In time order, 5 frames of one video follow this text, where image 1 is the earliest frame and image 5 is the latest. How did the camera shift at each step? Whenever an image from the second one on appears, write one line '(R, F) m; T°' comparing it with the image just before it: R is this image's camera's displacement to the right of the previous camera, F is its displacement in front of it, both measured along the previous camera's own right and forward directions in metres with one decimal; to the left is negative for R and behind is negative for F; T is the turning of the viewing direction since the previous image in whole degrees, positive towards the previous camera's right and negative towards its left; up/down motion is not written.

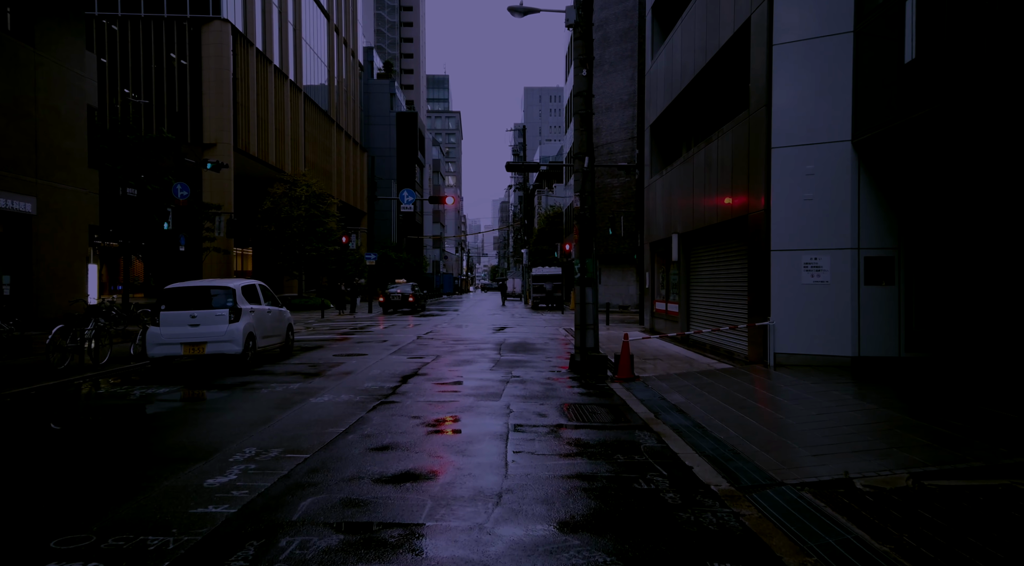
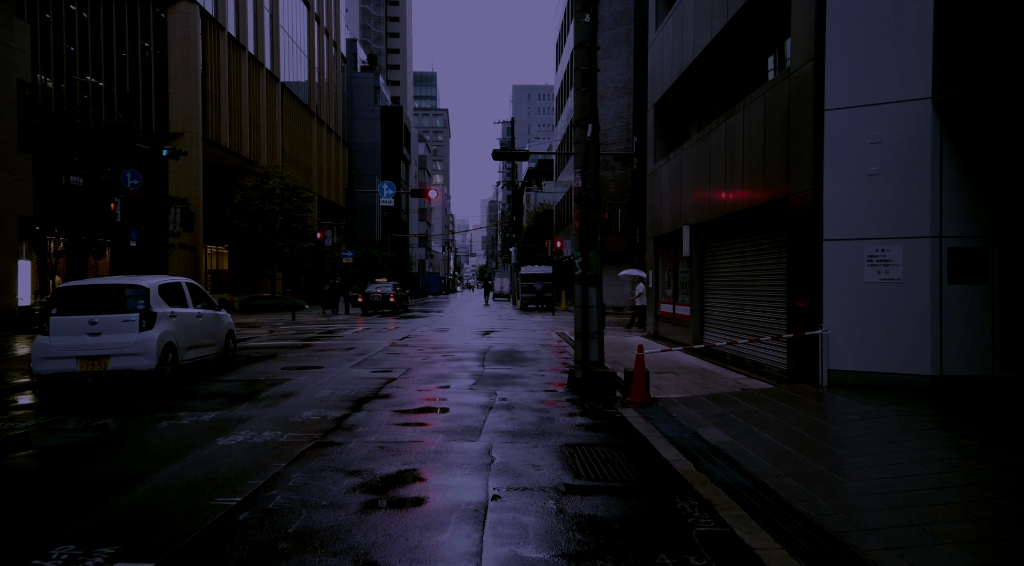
(+0.1, +2.6) m; +1°
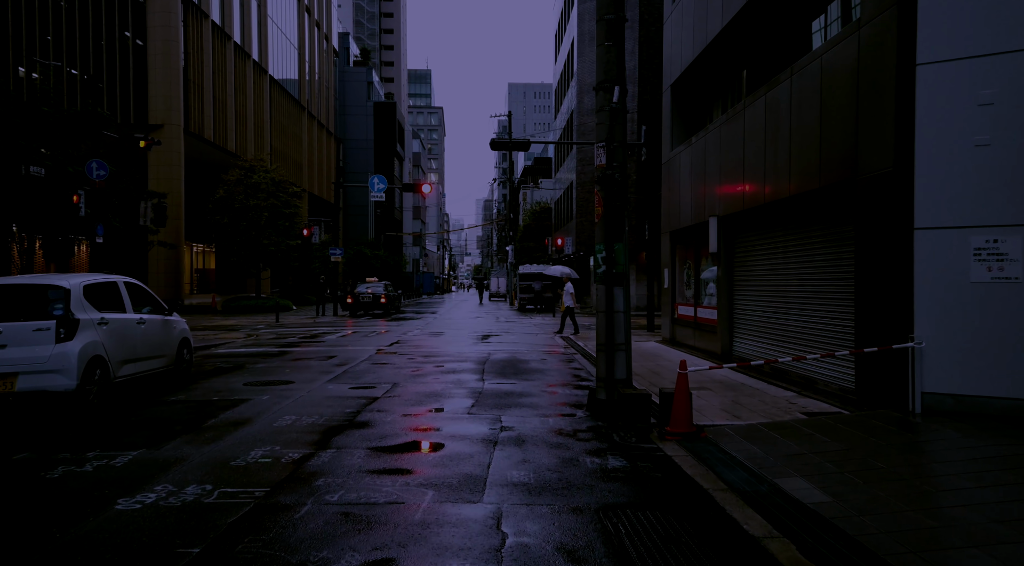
(-0.2, +2.0) m; 0°
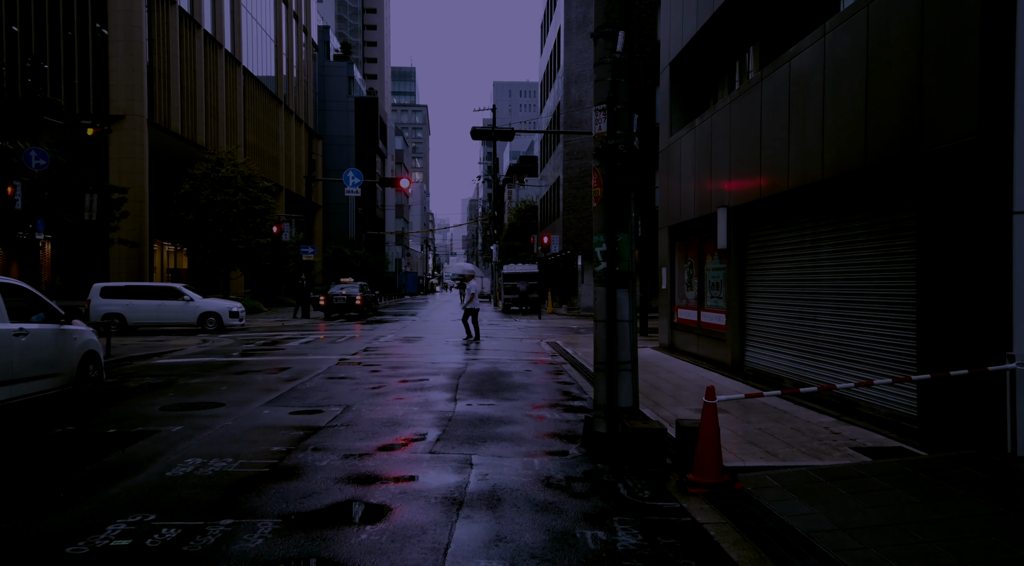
(+0.1, +1.9) m; +1°
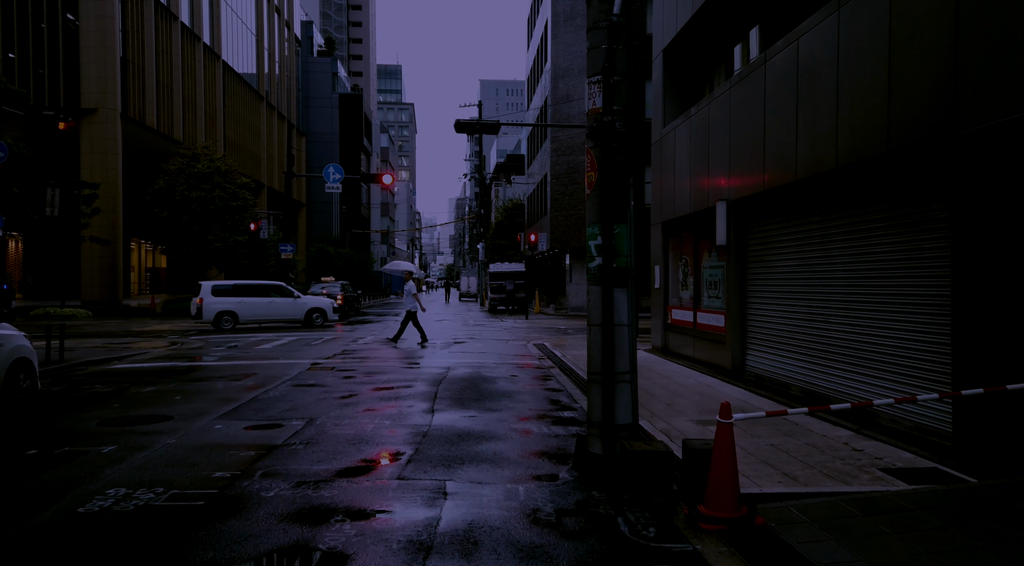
(+0.1, +0.9) m; +1°
